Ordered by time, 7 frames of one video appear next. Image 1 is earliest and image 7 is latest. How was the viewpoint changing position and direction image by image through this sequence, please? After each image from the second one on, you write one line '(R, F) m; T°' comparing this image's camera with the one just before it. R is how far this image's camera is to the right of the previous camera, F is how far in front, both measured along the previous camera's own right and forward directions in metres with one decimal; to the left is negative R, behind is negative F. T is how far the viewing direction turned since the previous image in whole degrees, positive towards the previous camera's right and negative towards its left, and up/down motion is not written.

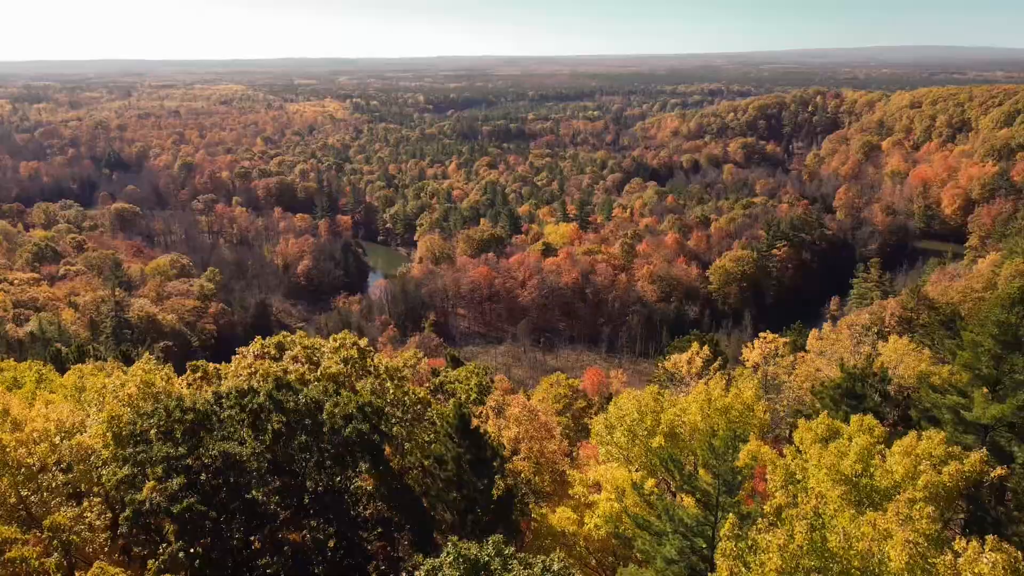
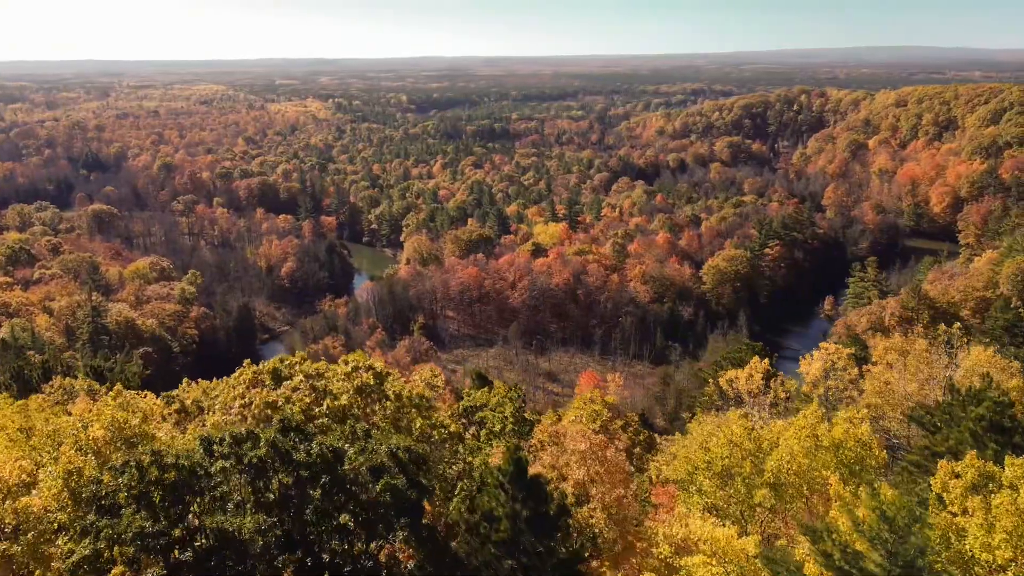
(-0.7, +1.3) m; +1°
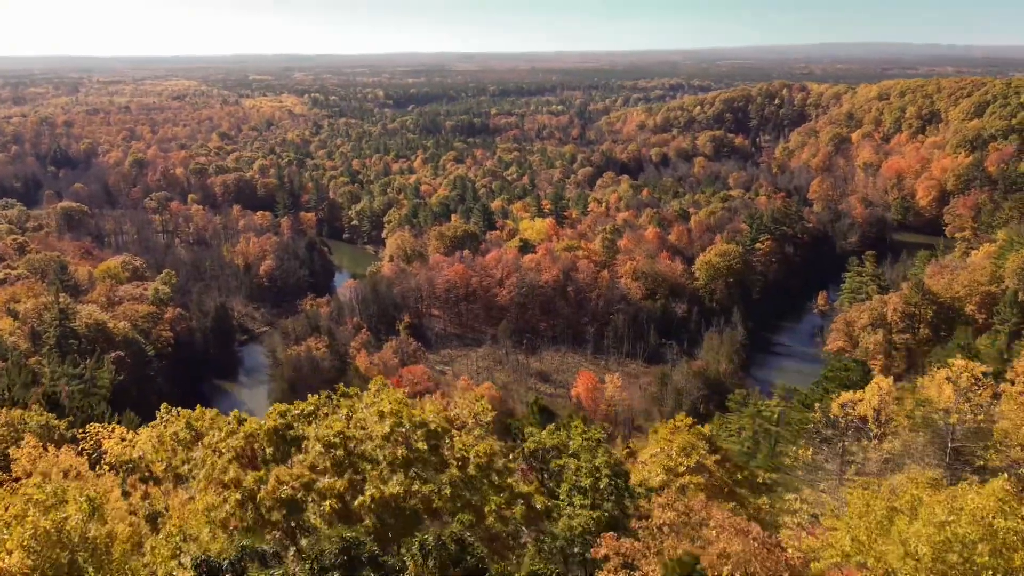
(-0.9, +1.8) m; +2°
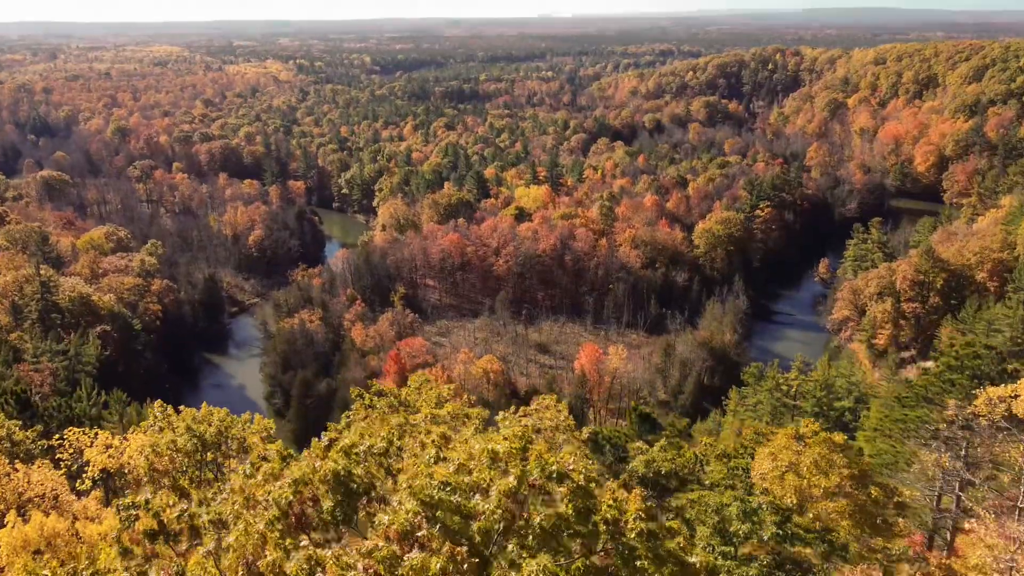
(-0.6, +1.5) m; +1°
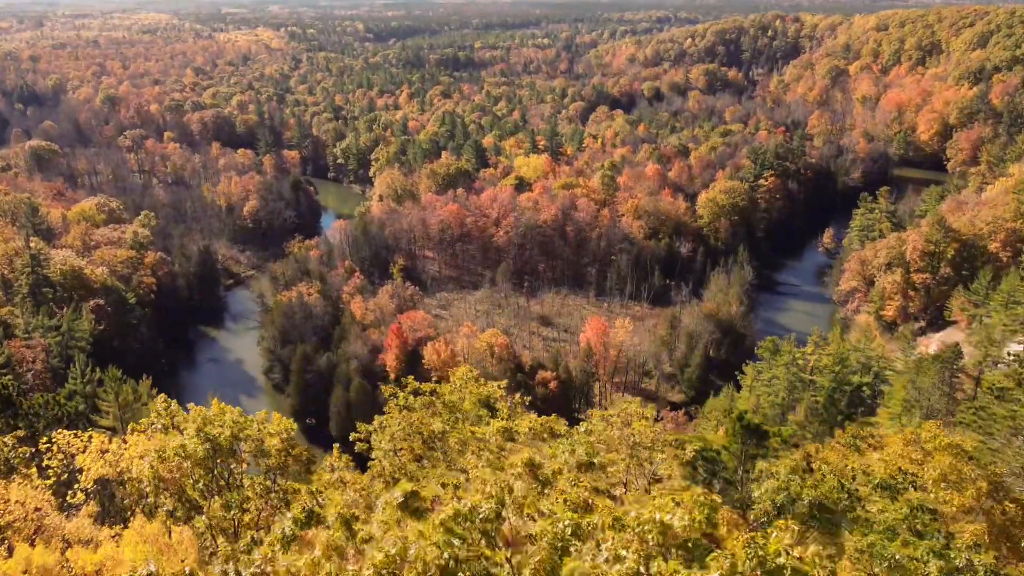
(-0.4, +1.0) m; 0°
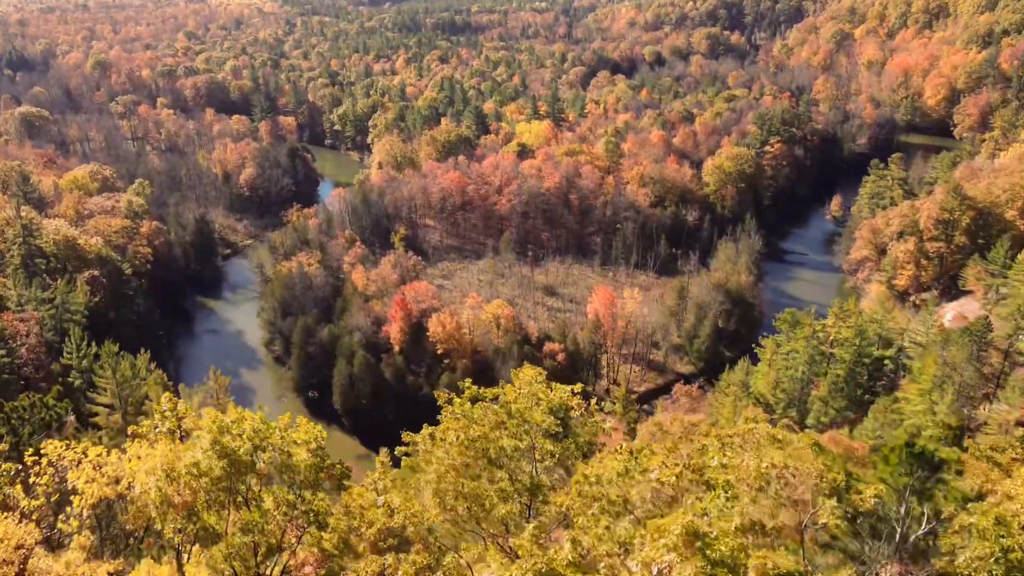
(-0.4, +0.9) m; 0°
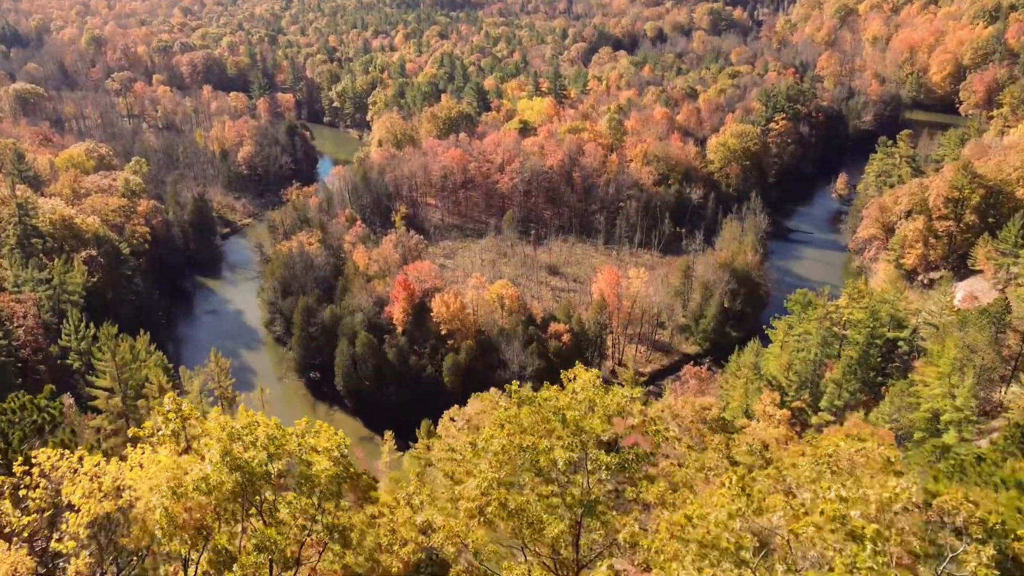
(-0.2, +0.5) m; 0°
